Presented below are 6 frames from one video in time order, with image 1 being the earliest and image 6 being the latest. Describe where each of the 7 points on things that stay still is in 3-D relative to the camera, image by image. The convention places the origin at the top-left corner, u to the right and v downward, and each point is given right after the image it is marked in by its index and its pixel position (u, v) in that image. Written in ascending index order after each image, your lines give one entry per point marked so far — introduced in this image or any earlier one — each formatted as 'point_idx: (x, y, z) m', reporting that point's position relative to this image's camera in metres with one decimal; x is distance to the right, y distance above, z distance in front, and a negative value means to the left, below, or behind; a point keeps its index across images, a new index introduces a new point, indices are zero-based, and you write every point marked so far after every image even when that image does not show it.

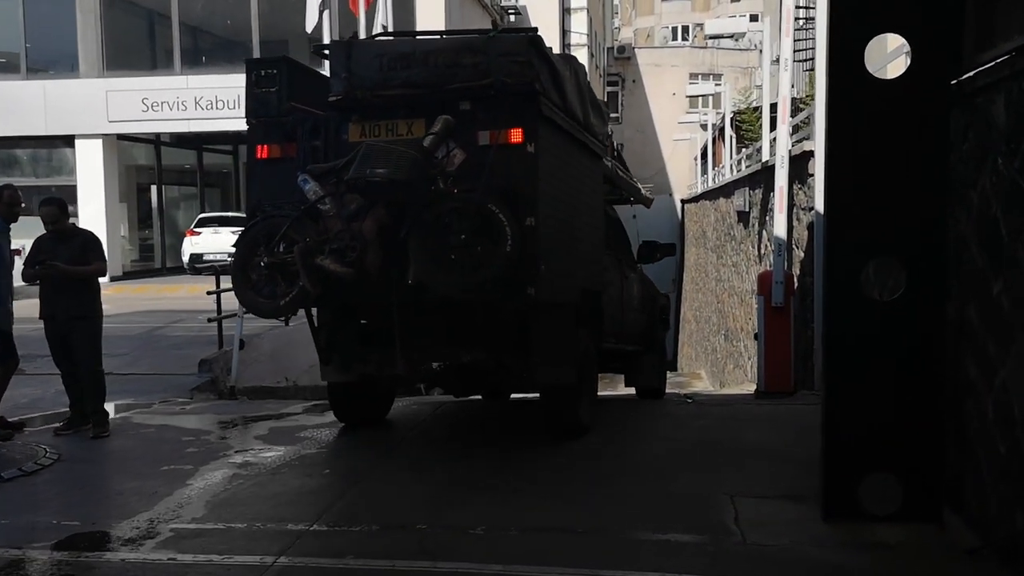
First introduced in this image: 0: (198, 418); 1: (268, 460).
0: (-2.4, -1.0, +7.9) m
1: (-1.5, -1.1, +6.5) m
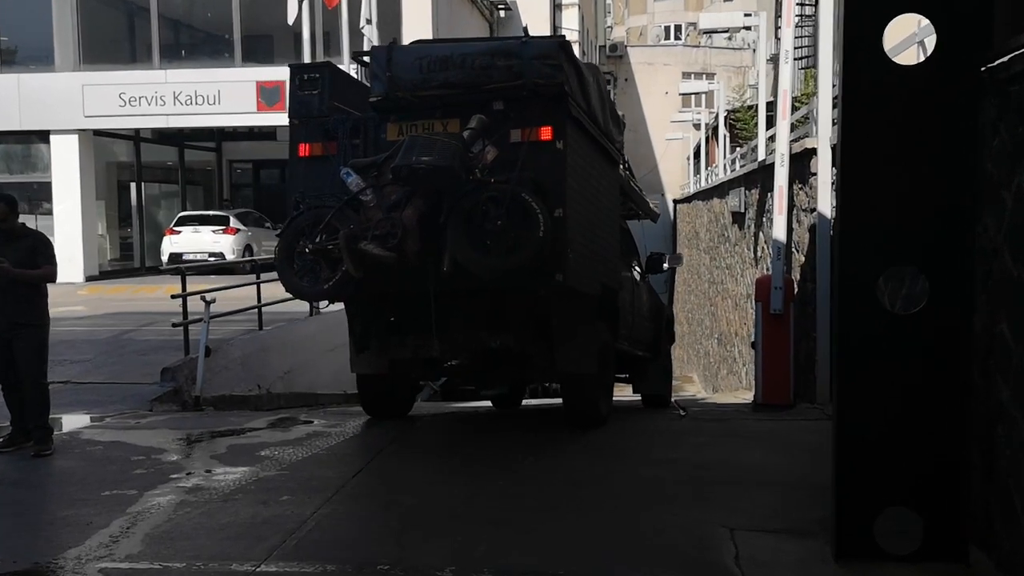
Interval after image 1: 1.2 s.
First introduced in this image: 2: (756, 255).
0: (-2.6, -1.0, +7.3) m
1: (-1.7, -1.1, +5.9) m
2: (+3.0, +0.4, +12.7) m
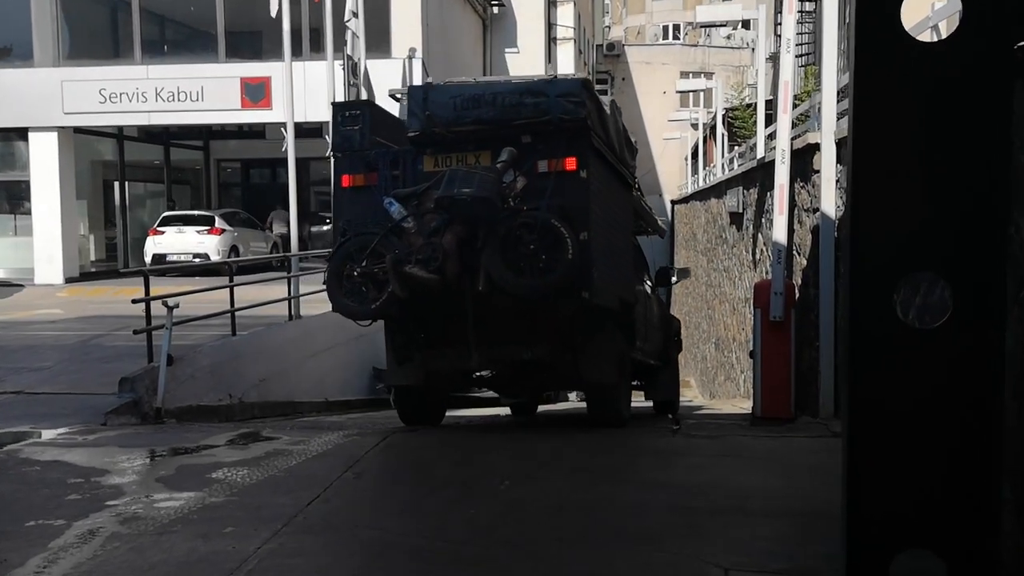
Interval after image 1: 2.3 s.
0: (-2.7, -1.1, +6.7) m
1: (-1.8, -1.2, +5.3) m
2: (+2.9, +0.4, +12.1) m
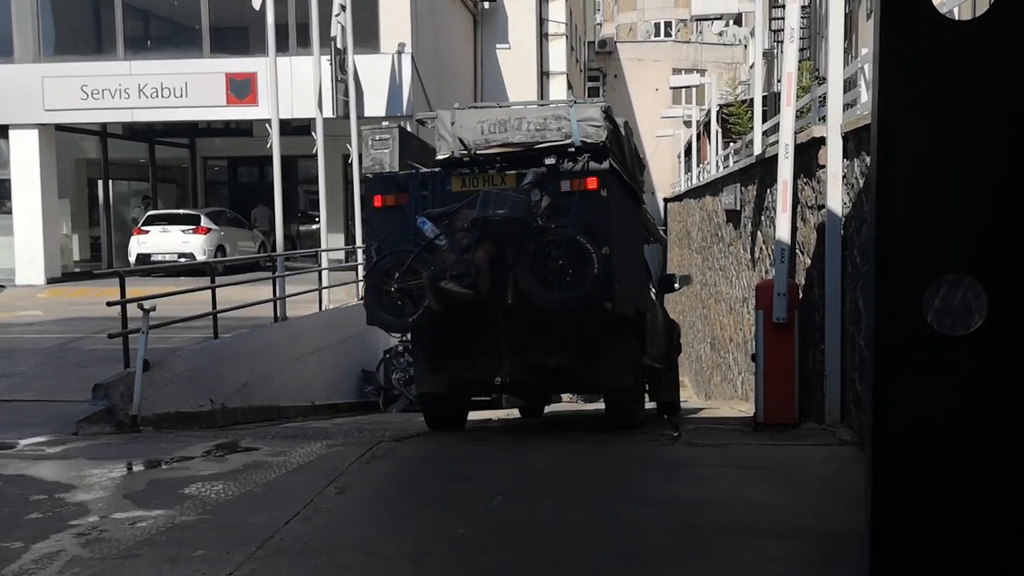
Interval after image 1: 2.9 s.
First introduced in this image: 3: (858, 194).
0: (-2.8, -1.1, +6.4) m
1: (-1.9, -1.2, +4.9) m
2: (+2.8, +0.4, +11.7) m
3: (+2.3, +0.6, +6.9) m
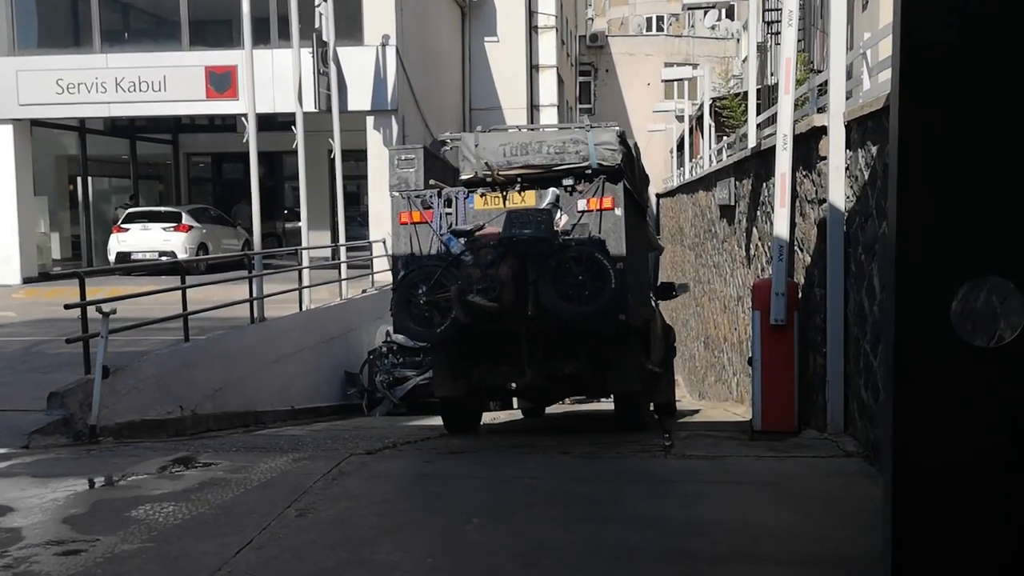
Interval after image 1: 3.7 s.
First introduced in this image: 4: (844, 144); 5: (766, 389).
0: (-2.9, -1.1, +5.9) m
1: (-2.0, -1.2, +4.4) m
2: (+2.6, +0.4, +11.3) m
3: (+2.2, +0.6, +6.5) m
4: (+2.2, +1.0, +6.8) m
5: (+1.9, -0.7, +7.4) m
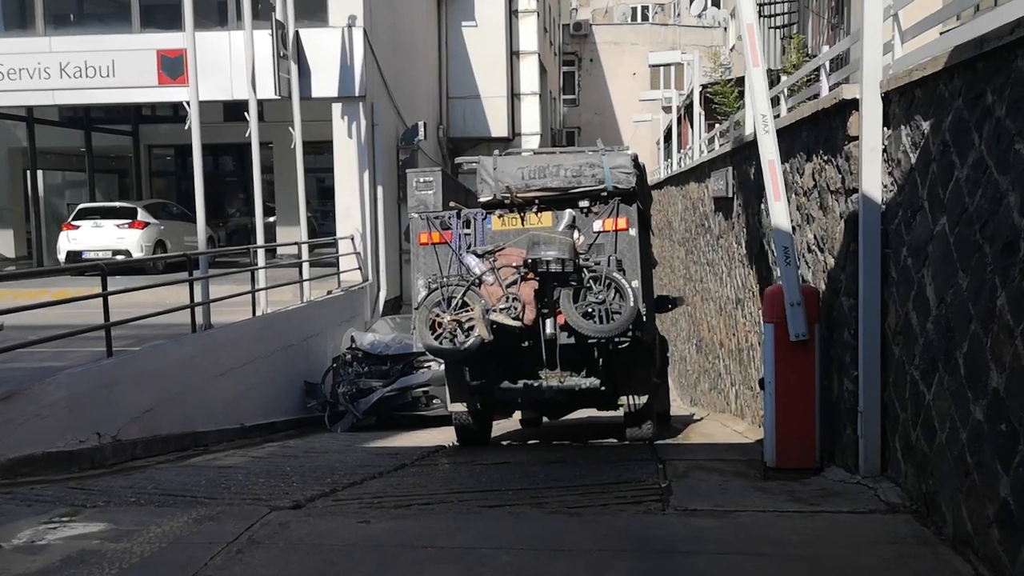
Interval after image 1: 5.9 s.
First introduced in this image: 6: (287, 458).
0: (-3.1, -1.2, +4.5) m
1: (-2.1, -1.3, +3.1) m
2: (+2.3, +0.4, +10.0) m
3: (+2.0, +0.6, +5.2) m
4: (+2.0, +0.9, +5.5) m
5: (+1.6, -0.8, +6.2) m
6: (-1.9, -1.5, +8.7) m
